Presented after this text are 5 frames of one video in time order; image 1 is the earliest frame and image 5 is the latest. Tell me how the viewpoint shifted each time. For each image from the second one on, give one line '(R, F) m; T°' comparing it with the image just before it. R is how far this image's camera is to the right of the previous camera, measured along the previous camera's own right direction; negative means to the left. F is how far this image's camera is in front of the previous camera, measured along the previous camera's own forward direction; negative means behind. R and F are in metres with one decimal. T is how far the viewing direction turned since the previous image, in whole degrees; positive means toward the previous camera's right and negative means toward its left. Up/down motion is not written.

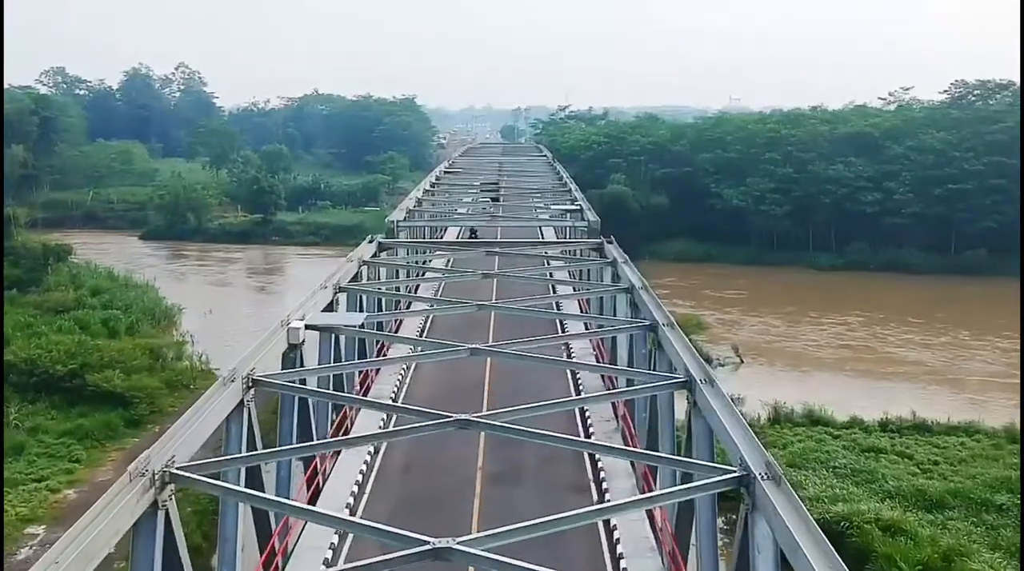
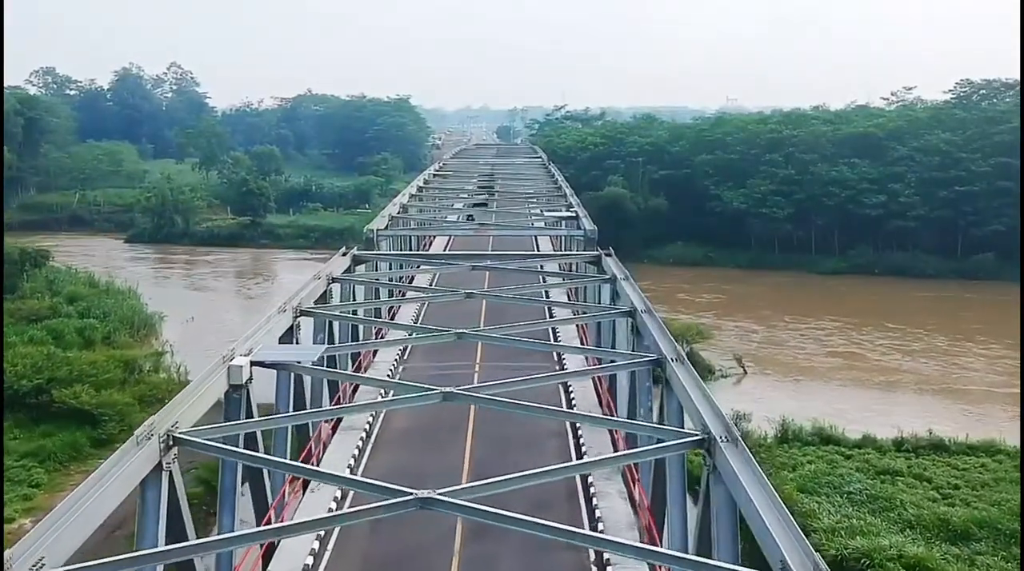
(+0.1, +1.3) m; 0°
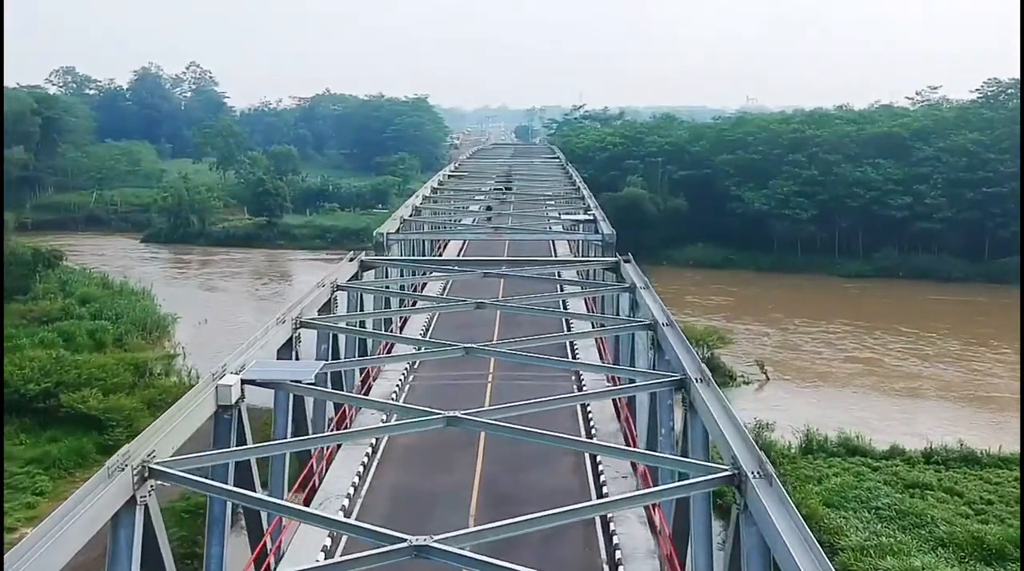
(+0.1, +0.6) m; -1°
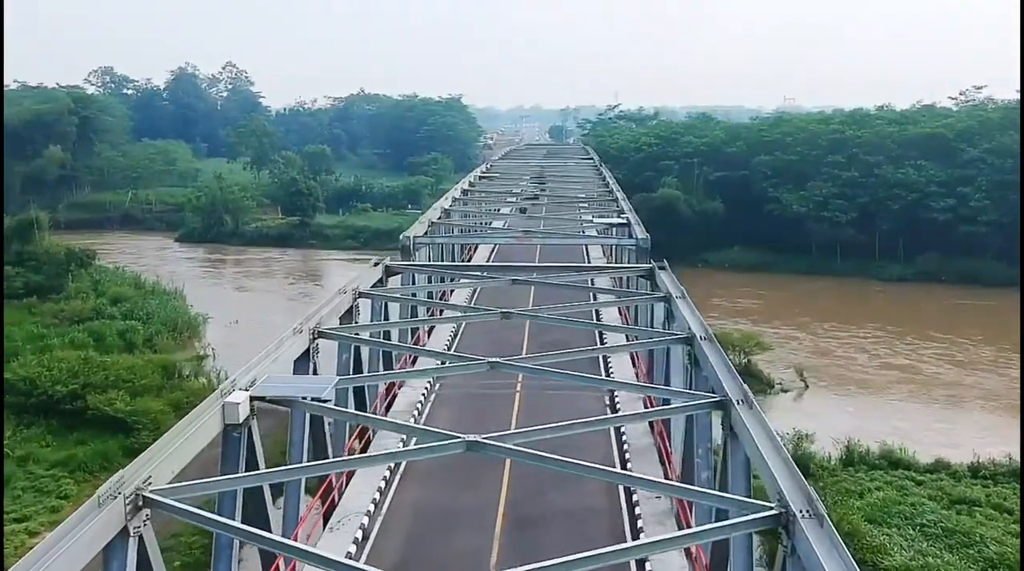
(0.0, +0.5) m; -2°
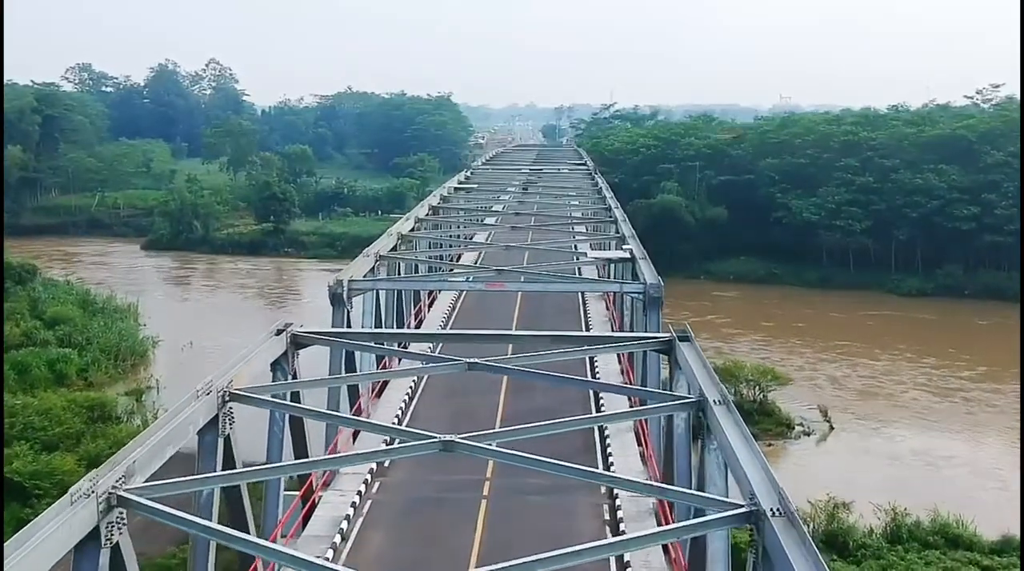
(+0.3, +3.6) m; 0°
